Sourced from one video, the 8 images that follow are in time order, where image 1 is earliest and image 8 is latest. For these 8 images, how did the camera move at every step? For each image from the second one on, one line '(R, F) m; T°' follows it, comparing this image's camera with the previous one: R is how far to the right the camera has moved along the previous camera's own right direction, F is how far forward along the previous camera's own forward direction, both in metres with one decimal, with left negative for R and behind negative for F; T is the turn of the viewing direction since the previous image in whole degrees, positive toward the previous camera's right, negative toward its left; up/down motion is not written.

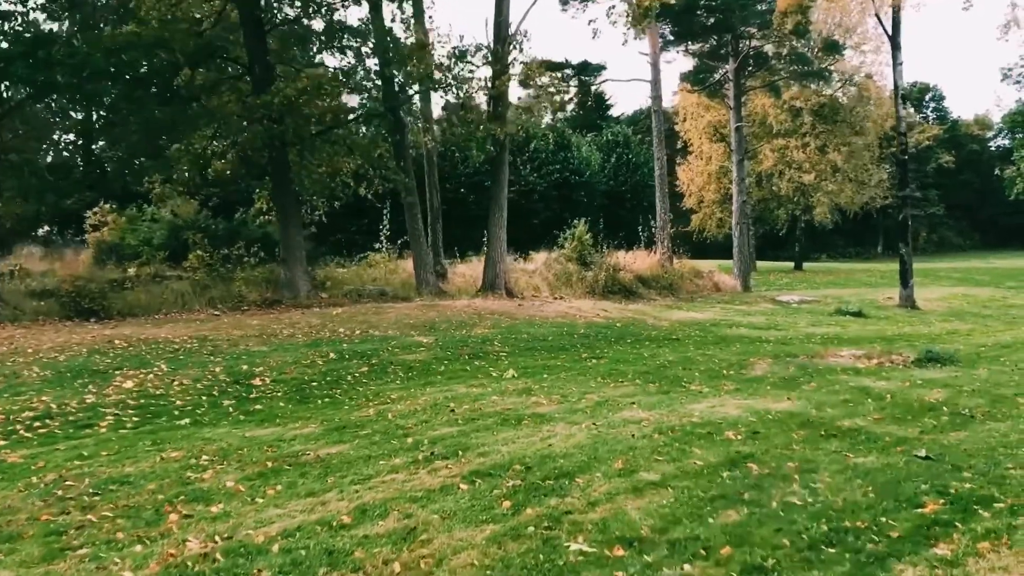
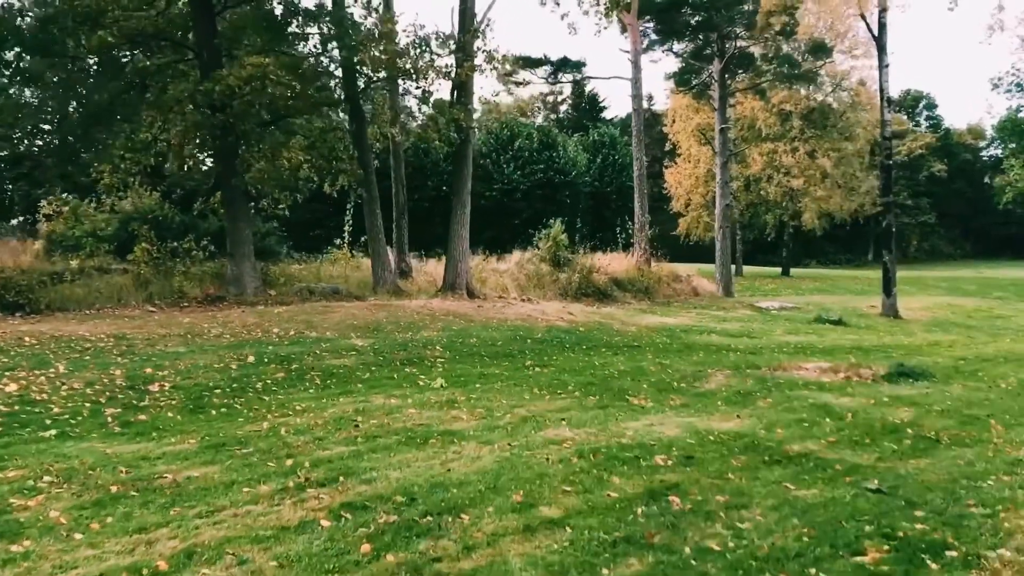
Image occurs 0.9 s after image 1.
(+0.7, +0.9) m; 0°
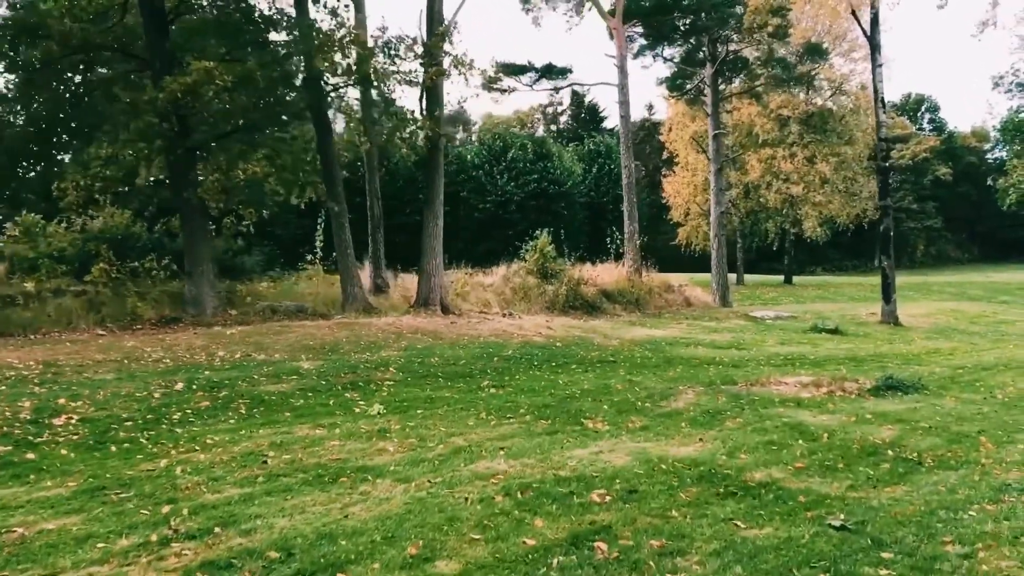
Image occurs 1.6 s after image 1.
(+0.6, +0.8) m; 0°
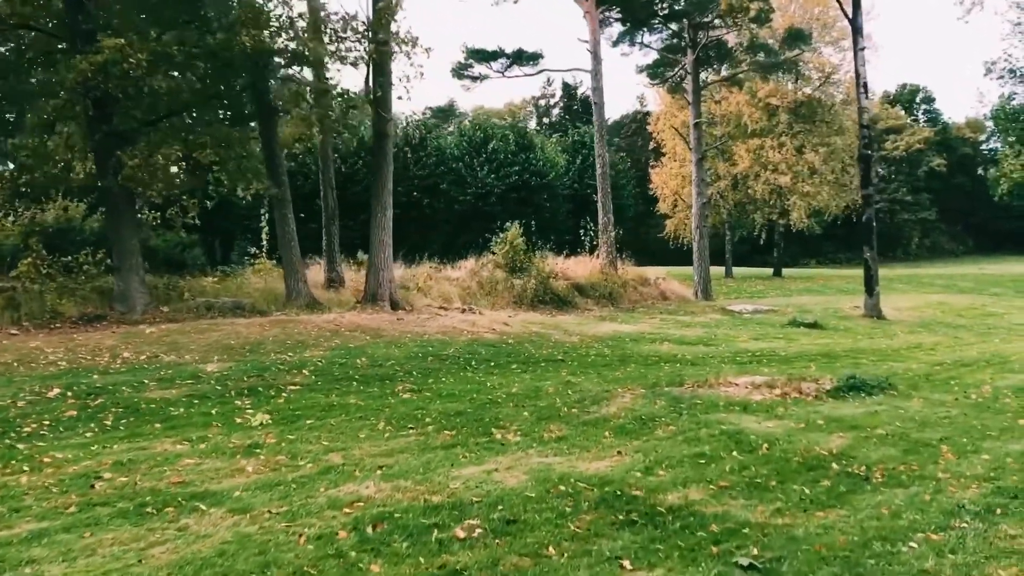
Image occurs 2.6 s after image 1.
(+0.8, +1.0) m; 0°
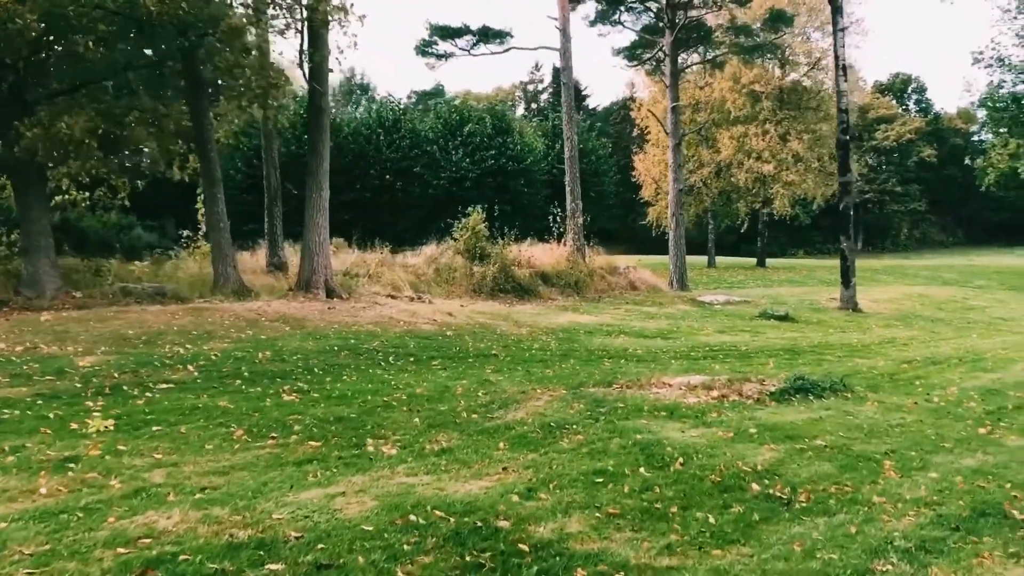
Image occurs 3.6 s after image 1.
(+0.8, +1.0) m; 0°
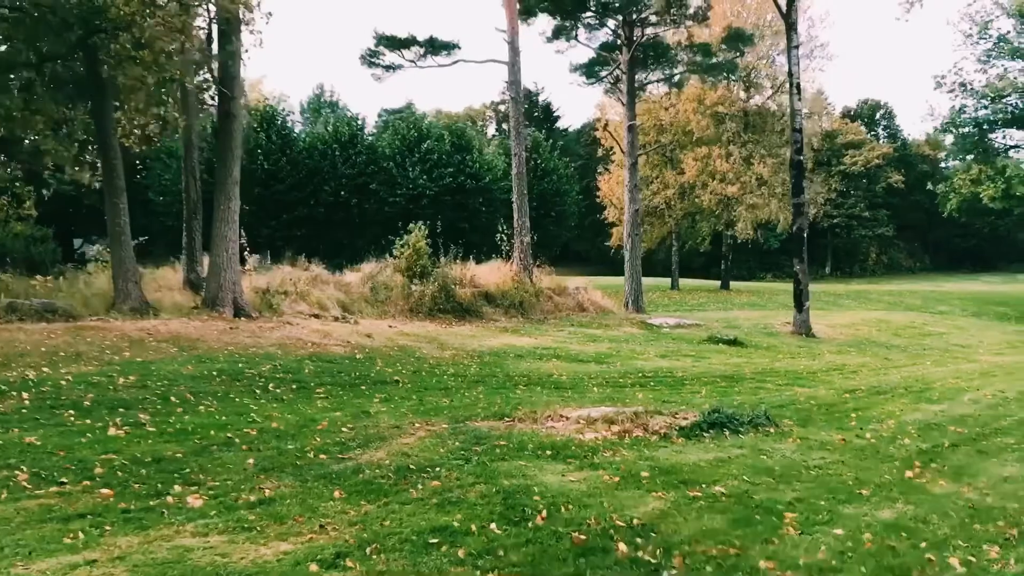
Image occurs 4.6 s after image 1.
(+0.9, +1.0) m; +2°
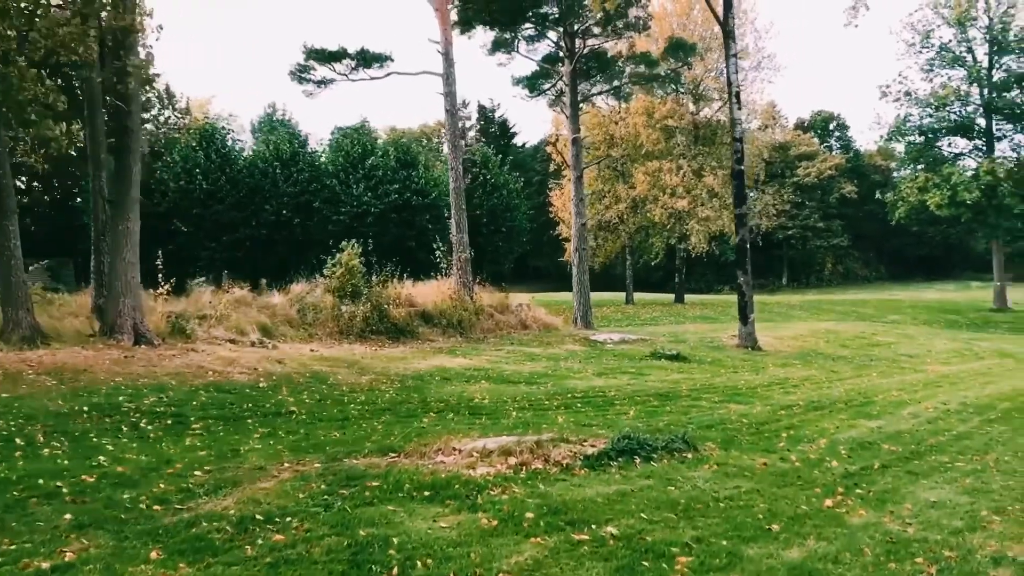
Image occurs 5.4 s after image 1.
(+0.7, +0.7) m; +2°
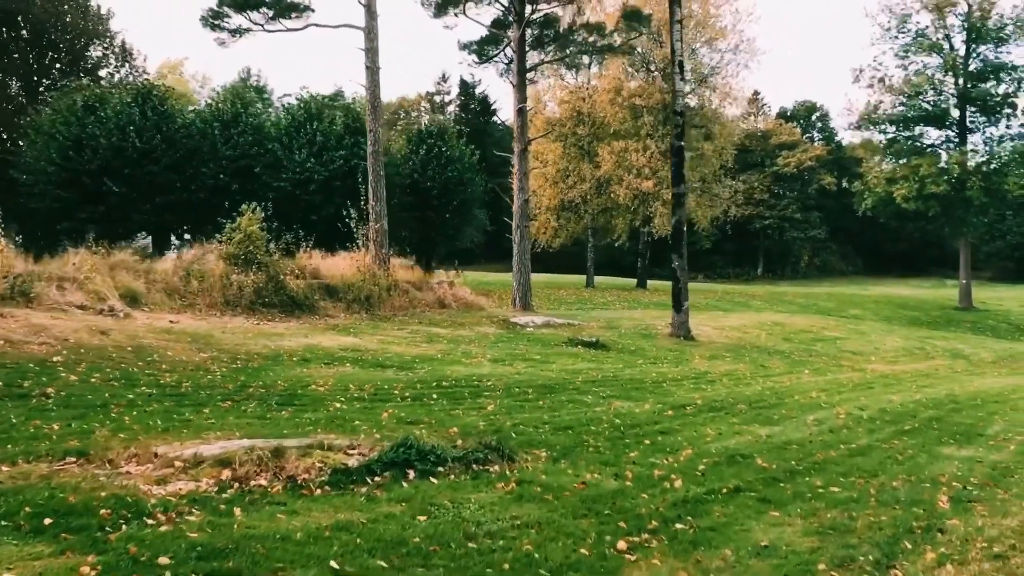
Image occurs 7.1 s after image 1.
(+1.7, +1.7) m; +1°
